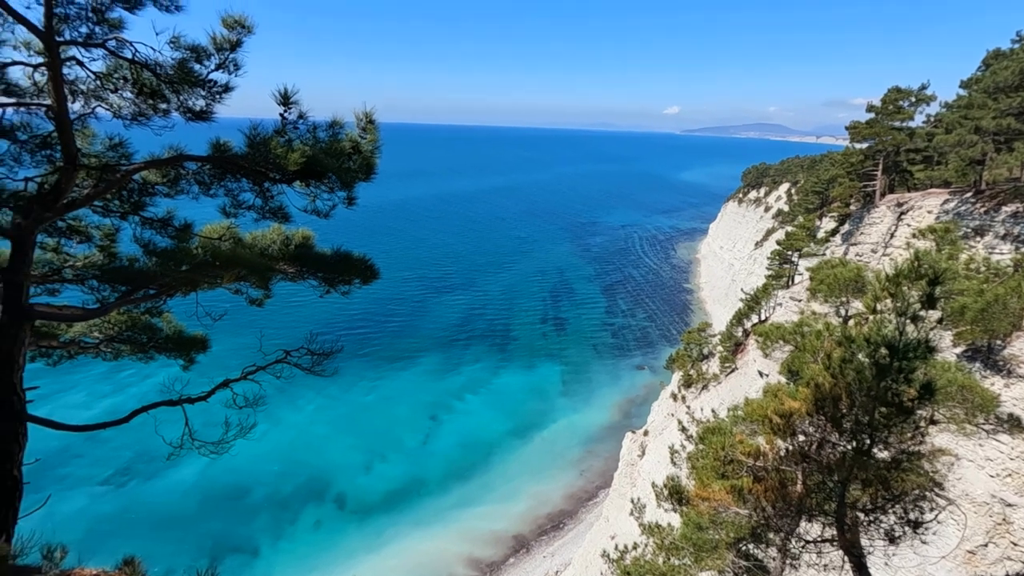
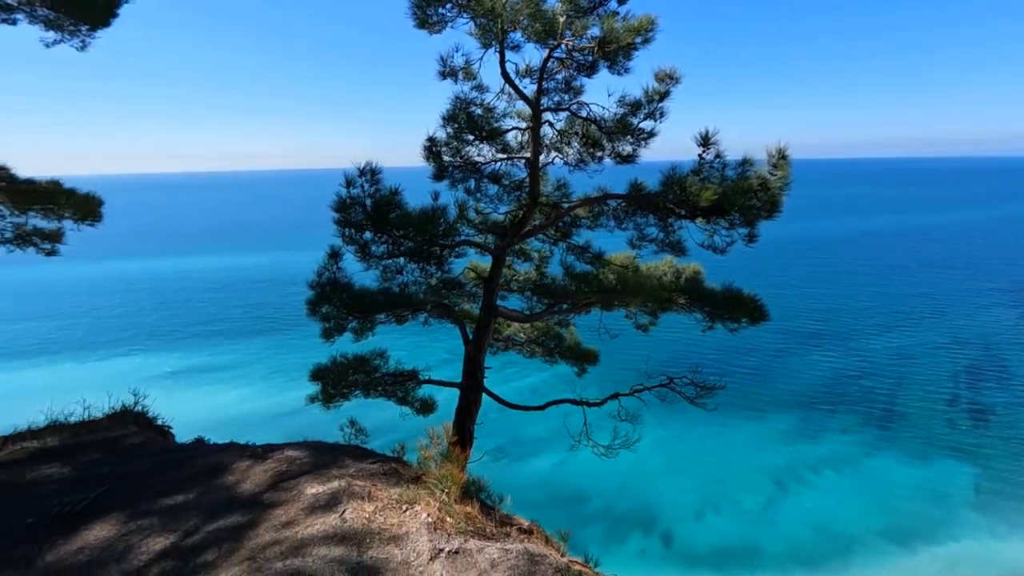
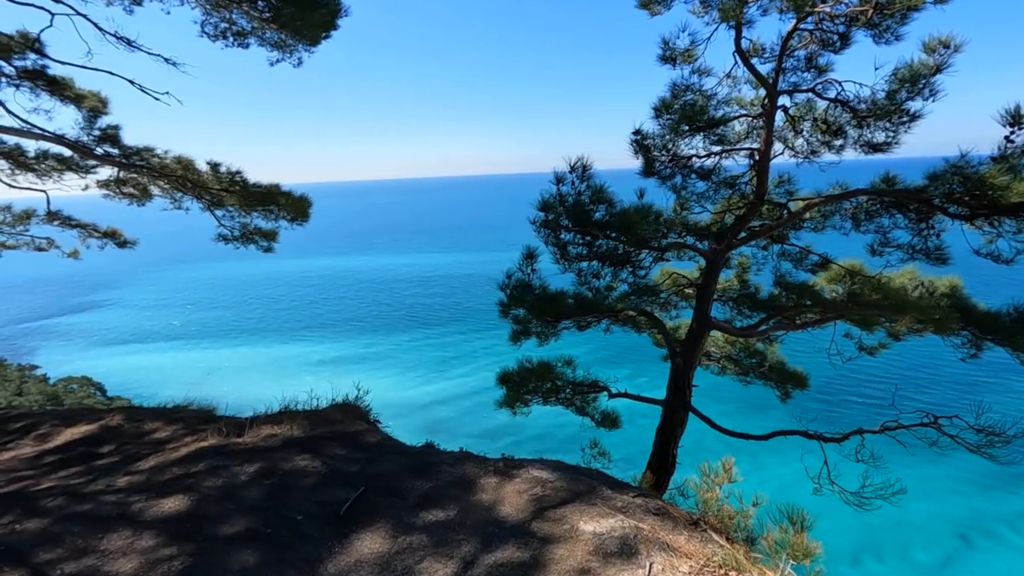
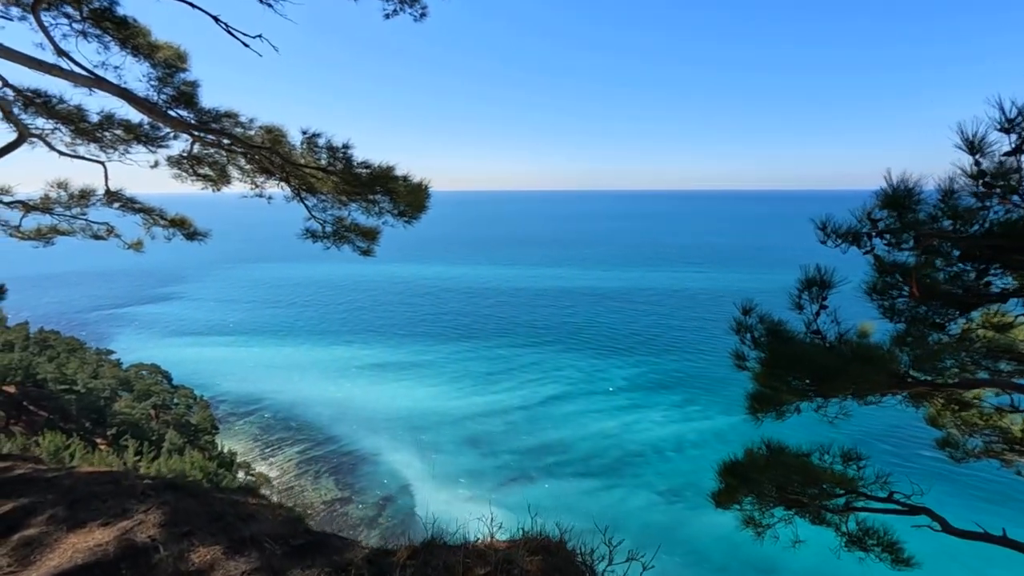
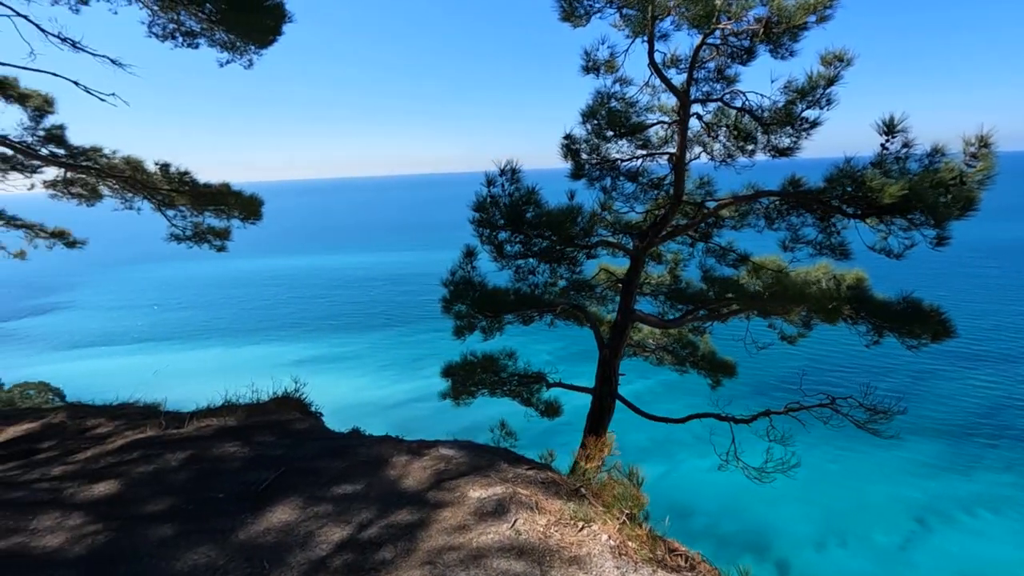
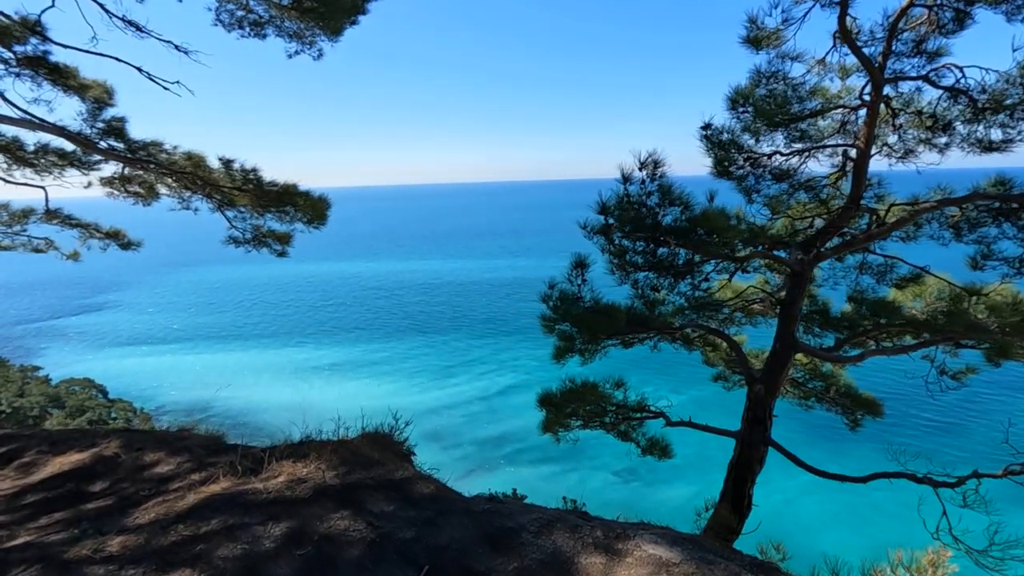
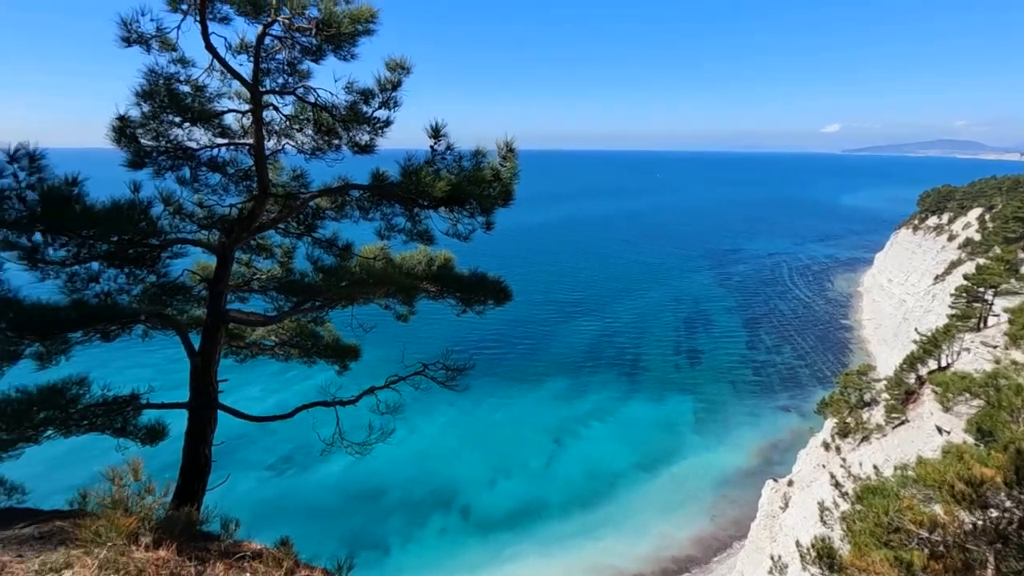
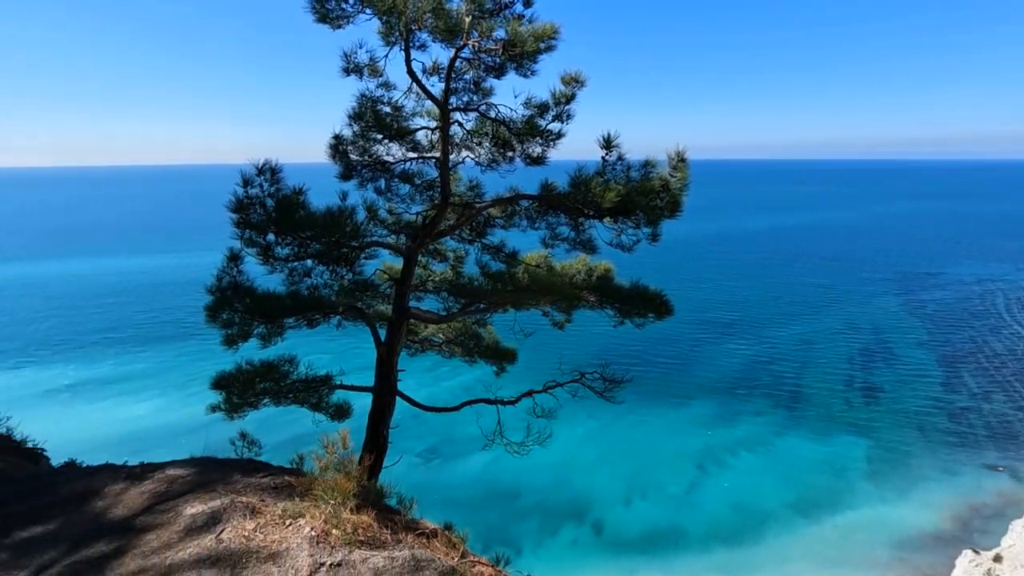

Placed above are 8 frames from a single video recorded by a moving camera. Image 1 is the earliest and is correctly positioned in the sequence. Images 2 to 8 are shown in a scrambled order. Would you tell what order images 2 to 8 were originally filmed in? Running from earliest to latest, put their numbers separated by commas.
7, 8, 2, 5, 3, 6, 4
